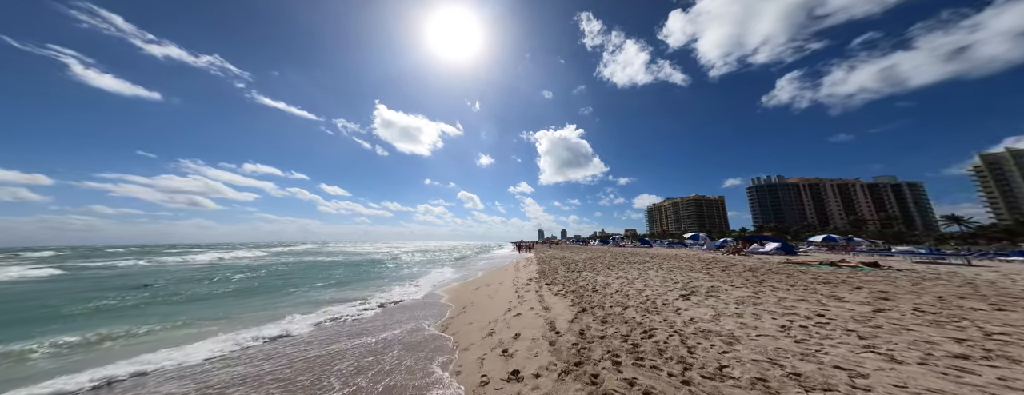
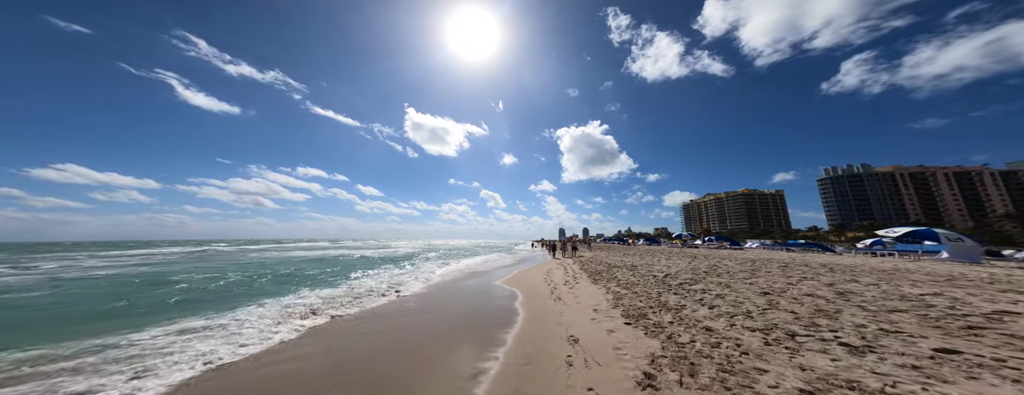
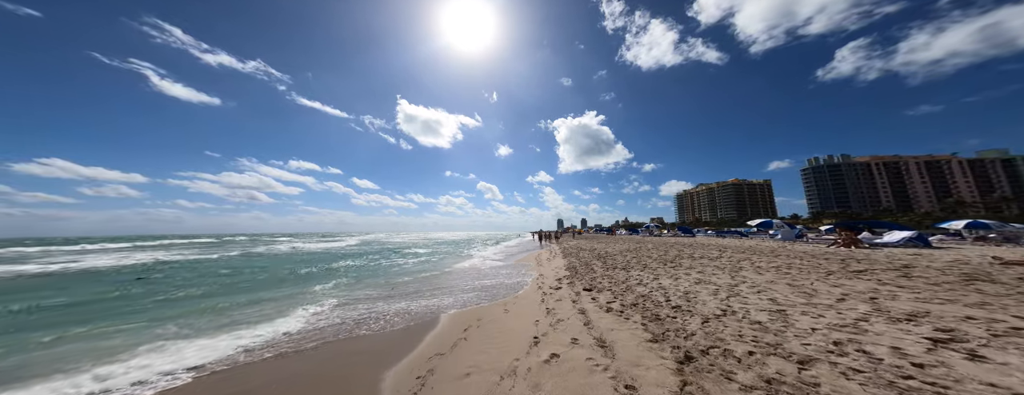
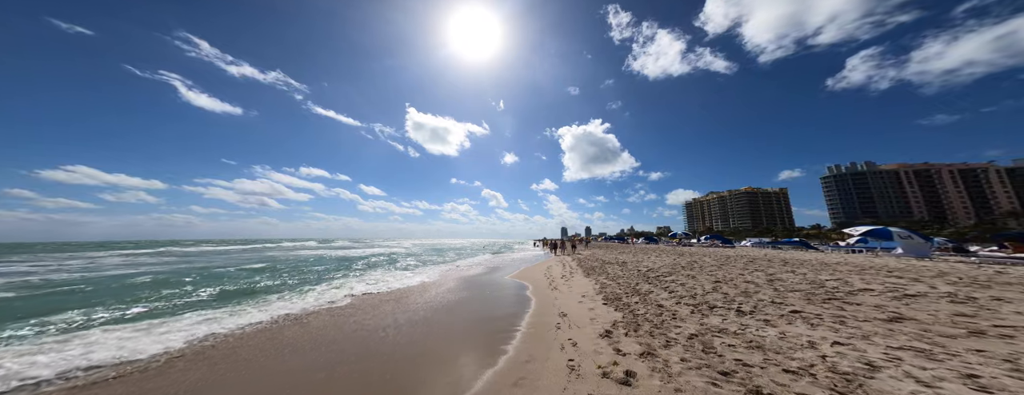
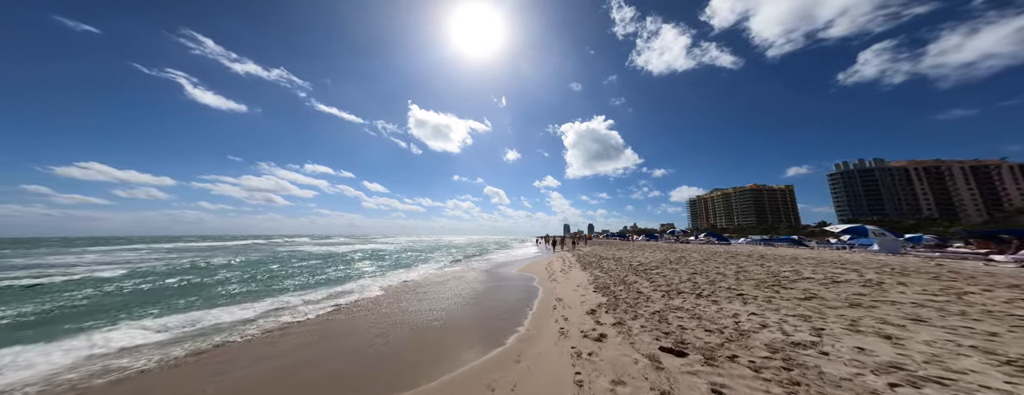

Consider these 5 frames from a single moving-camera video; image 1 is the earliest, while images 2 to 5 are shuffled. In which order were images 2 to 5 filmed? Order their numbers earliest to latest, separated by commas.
3, 5, 4, 2
